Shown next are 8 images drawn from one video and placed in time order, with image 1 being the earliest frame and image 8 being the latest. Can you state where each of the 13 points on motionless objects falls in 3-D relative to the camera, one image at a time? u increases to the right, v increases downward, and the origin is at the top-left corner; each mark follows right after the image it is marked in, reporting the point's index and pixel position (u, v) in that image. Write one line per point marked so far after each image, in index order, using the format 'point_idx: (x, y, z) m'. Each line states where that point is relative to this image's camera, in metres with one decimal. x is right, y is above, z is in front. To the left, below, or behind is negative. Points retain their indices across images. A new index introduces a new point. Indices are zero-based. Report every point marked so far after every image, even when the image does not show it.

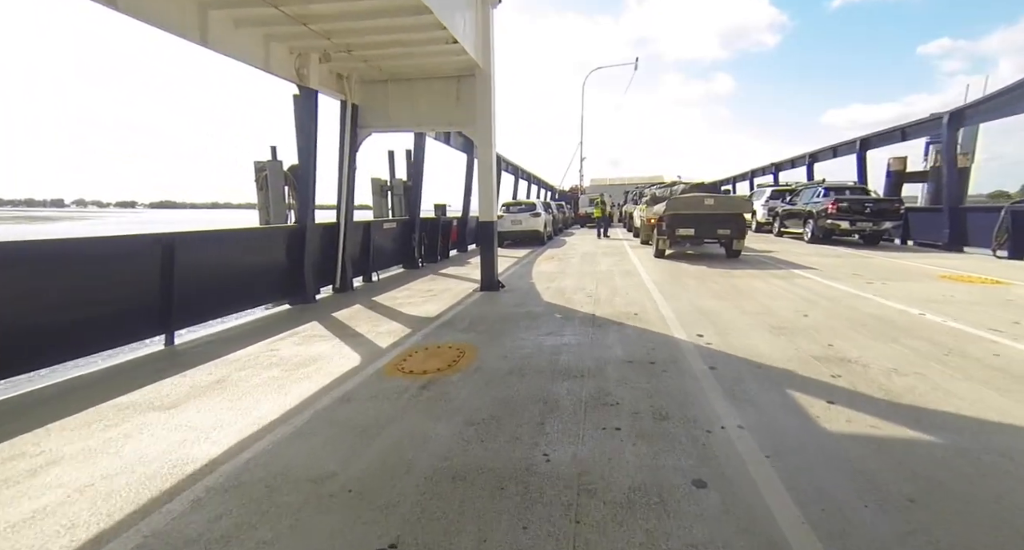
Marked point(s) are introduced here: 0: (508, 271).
0: (-0.1, 0.0, +10.7) m
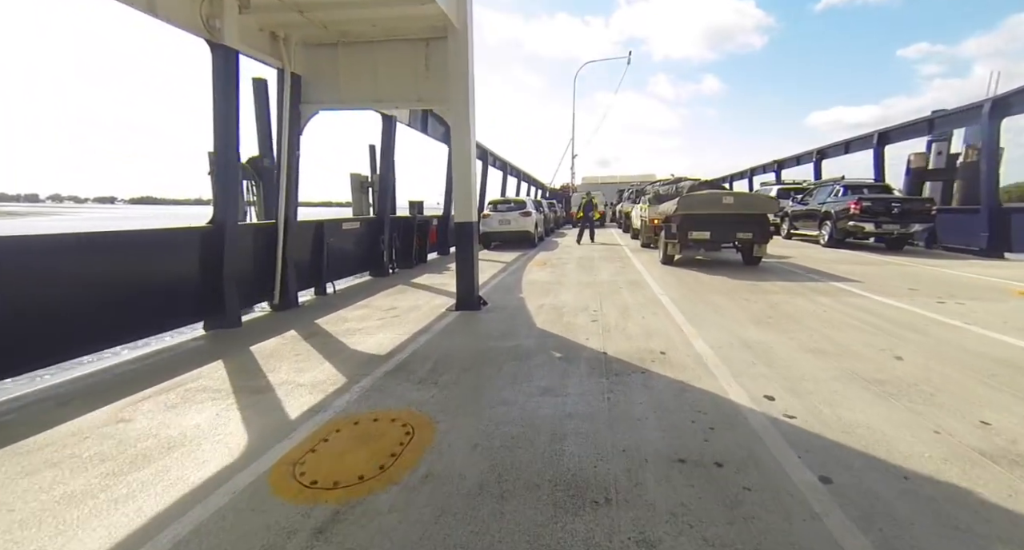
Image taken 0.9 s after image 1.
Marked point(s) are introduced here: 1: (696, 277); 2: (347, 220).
0: (-0.3, -0.2, +9.1) m
1: (+3.6, -0.1, +8.8) m
2: (-3.3, +1.1, +9.0) m
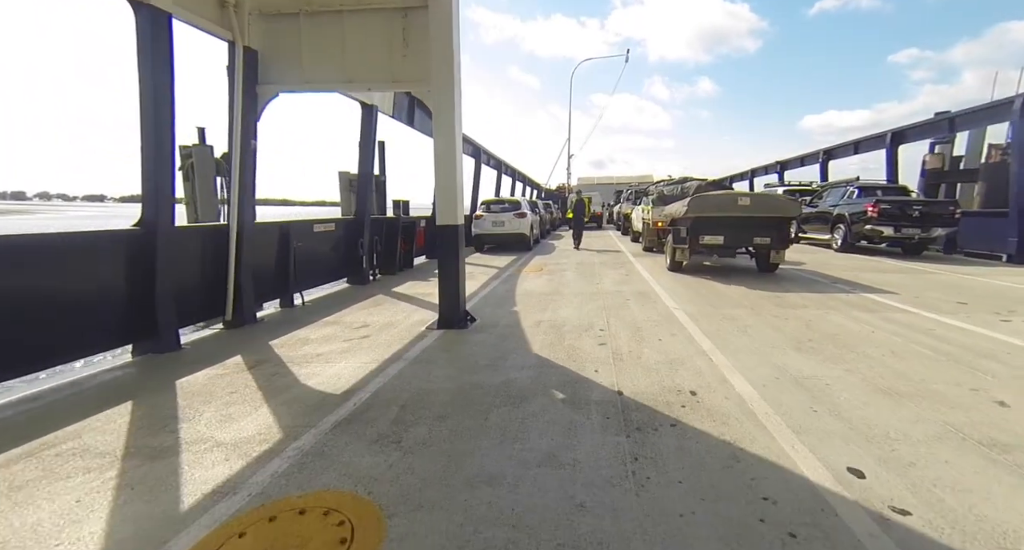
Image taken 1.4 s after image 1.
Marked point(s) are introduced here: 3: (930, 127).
0: (-0.5, -0.3, +8.2) m
1: (+3.5, -0.3, +7.9) m
2: (-3.5, +1.0, +8.0) m
3: (+13.5, +4.8, +14.6) m
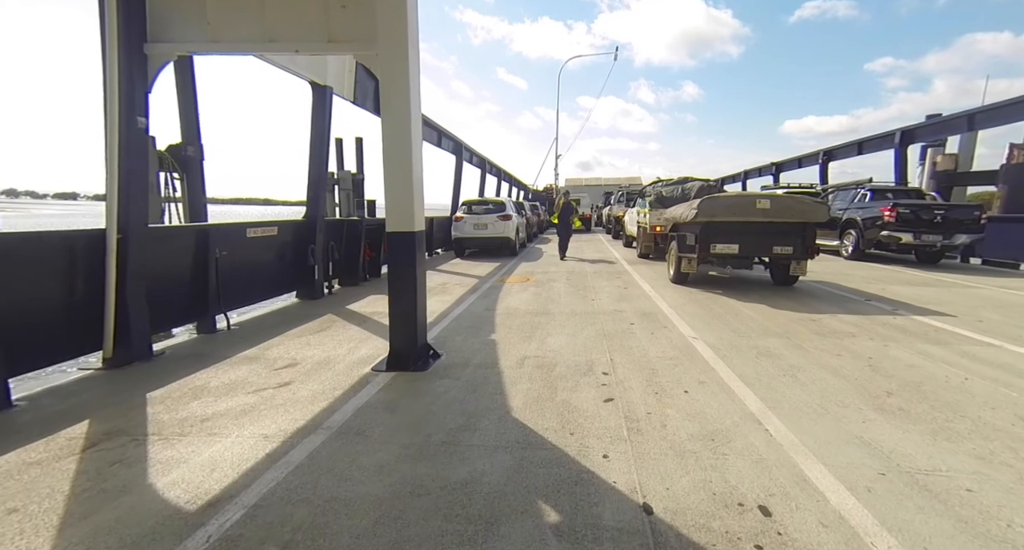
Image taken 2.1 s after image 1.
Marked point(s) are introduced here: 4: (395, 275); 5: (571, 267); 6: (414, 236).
0: (-0.8, -0.6, +6.8) m
1: (+3.2, -0.5, +6.6) m
2: (-3.8, +0.7, +6.6) m
3: (+13.0, +4.5, +13.6) m
4: (-1.1, 0.0, +4.3) m
5: (+1.5, +0.2, +11.5) m
6: (-0.9, +0.4, +4.2) m
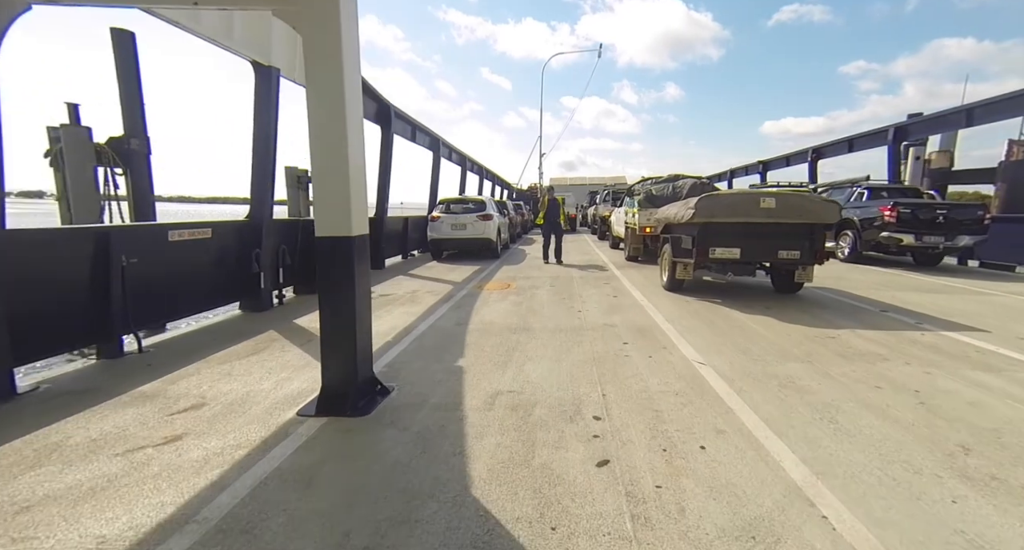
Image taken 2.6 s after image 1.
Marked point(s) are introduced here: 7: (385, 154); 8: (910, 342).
0: (-1.1, -0.7, +5.9) m
1: (+2.9, -0.6, +5.8) m
2: (-4.1, +0.6, +5.6) m
3: (+12.5, +4.5, +13.1) m
4: (-1.4, -0.1, +3.4) m
5: (+1.0, +0.1, +10.6) m
6: (-1.2, +0.3, +3.3) m
7: (-3.4, +3.2, +11.8) m
8: (+4.3, -0.7, +4.8) m
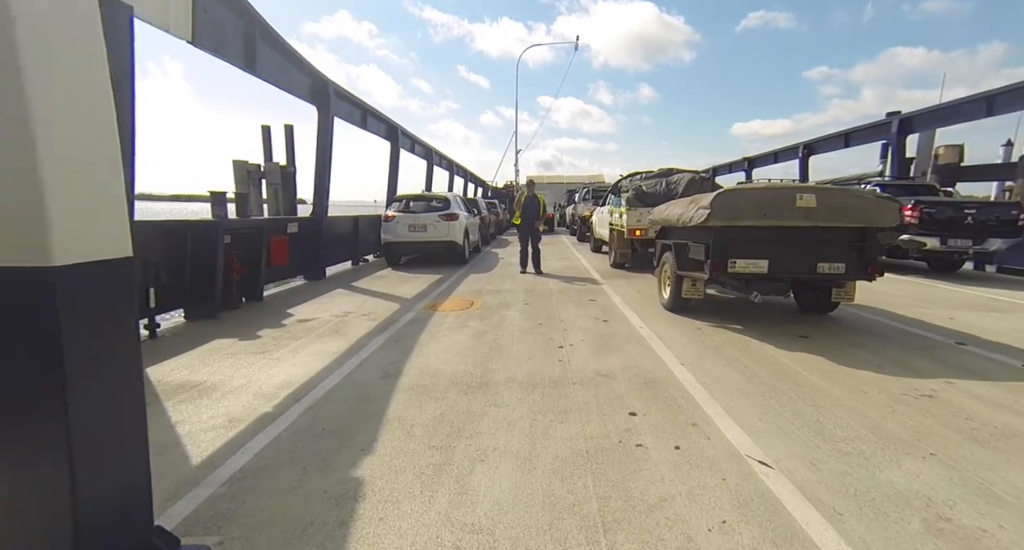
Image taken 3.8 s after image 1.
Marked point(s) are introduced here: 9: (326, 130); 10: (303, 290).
0: (-1.6, -0.9, +4.0) m
1: (+2.4, -0.8, +4.2) m
2: (-4.5, +0.3, +3.5) m
3: (+11.6, +4.3, +11.9) m
4: (-1.7, -0.4, +1.5) m
5: (+0.3, -0.1, +8.9) m
6: (-1.5, 0.0, +1.4) m
7: (-4.2, +3.0, +9.8) m
8: (+3.9, -0.9, +3.2) m
9: (-4.2, +3.3, +9.9) m
10: (-4.1, -0.3, +8.8) m
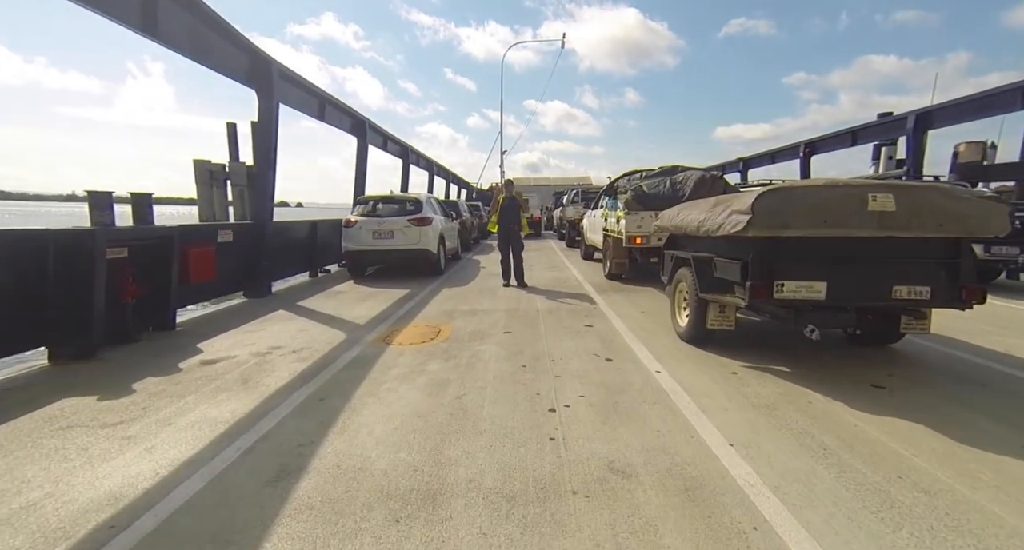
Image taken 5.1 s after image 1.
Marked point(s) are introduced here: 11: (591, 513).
0: (-1.8, -1.2, +2.5) m
1: (+2.2, -1.1, +2.8) m
2: (-4.7, +0.1, +2.0) m
3: (+11.2, +4.0, +10.8) m
4: (-1.8, -0.6, 0.0) m
5: (0.0, -0.4, +7.4) m
6: (-1.6, -0.2, 0.0) m
7: (-4.5, +2.7, +8.2) m
8: (+3.7, -1.2, +1.9) m
9: (-4.6, +3.0, +8.4) m
10: (-4.5, -0.6, +7.2) m
11: (+0.4, -1.2, +2.2) m
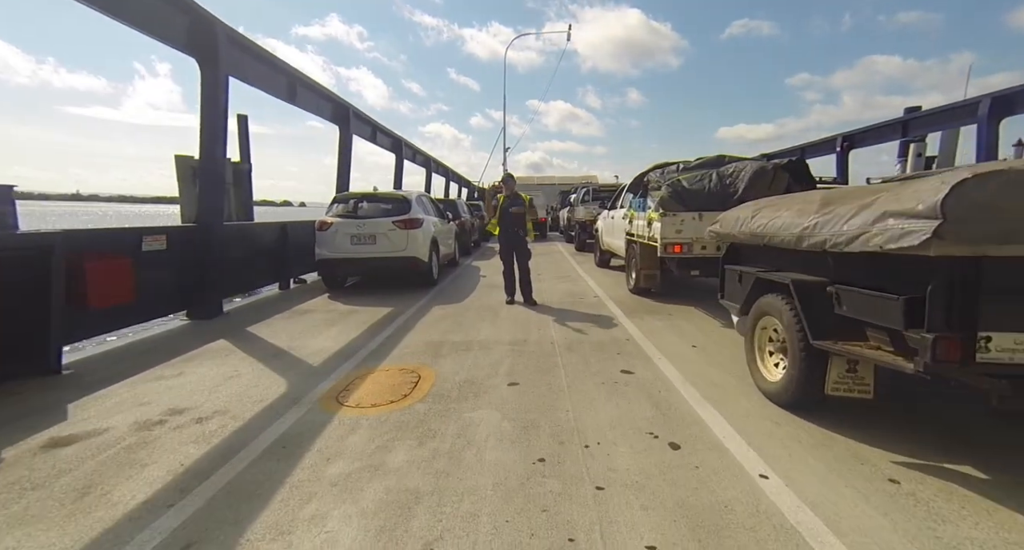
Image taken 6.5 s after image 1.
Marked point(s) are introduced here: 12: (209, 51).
0: (-1.7, -1.4, +0.9) m
1: (+2.3, -1.3, +1.1) m
2: (-4.7, -0.2, +0.3) m
3: (+11.3, +3.8, +9.1) m
4: (-1.8, -0.9, -1.6) m
5: (+0.1, -0.7, +5.8) m
6: (-1.6, -0.5, -1.7) m
7: (-4.4, +2.4, +6.6) m
8: (+3.8, -1.4, +0.2) m
9: (-4.5, +2.7, +6.8) m
10: (-4.4, -0.8, +5.6) m
11: (+0.4, -1.4, +0.6) m
12: (-4.4, +3.3, +6.6) m
